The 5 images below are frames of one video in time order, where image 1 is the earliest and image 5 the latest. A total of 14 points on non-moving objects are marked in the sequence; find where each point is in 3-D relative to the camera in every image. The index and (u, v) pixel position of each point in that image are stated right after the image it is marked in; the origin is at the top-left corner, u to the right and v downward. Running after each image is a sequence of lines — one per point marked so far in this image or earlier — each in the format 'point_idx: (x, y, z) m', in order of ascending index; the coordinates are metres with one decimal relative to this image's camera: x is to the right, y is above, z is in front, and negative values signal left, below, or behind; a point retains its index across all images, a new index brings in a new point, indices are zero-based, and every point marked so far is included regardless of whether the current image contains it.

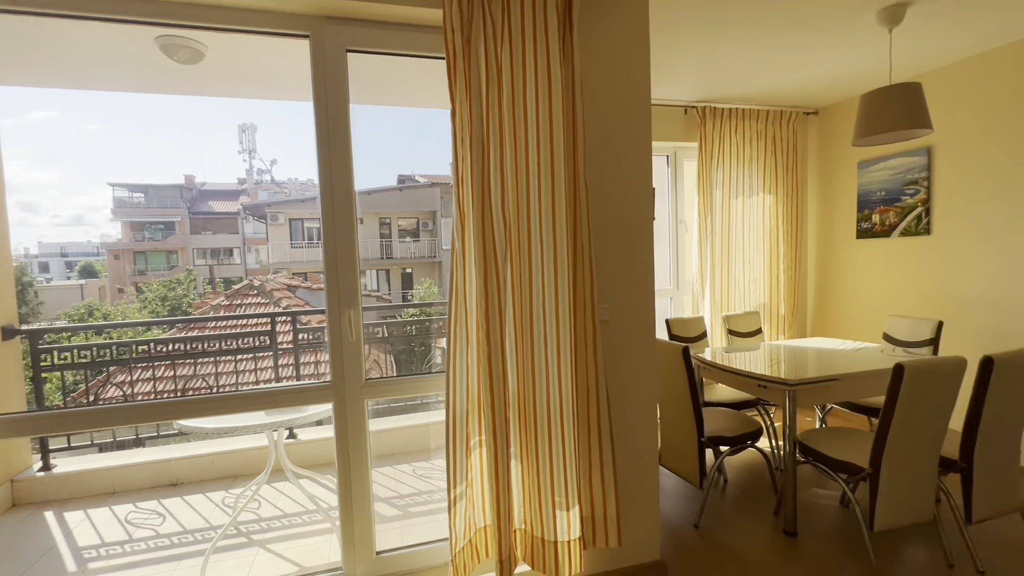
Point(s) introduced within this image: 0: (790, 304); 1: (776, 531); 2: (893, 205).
0: (+2.5, -0.1, +4.3) m
1: (+1.4, -1.3, +2.6) m
2: (+3.0, +0.7, +3.7) m
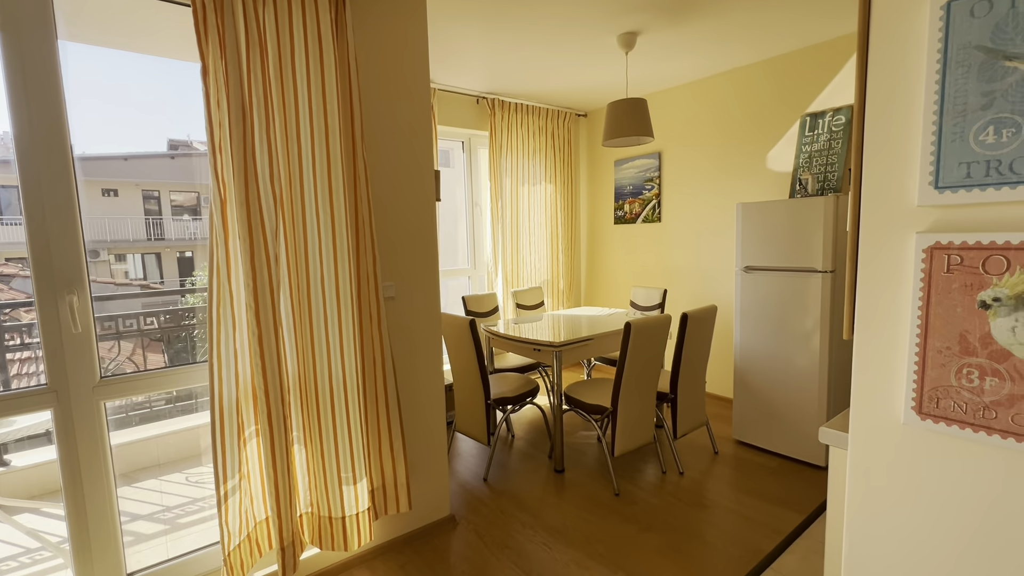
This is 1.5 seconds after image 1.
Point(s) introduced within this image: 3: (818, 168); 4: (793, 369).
0: (+0.6, +0.1, +5.0) m
1: (+0.2, -1.2, +3.0) m
2: (+1.2, +0.9, +4.6) m
3: (+2.1, +0.8, +3.3) m
4: (+1.8, -0.5, +3.0) m
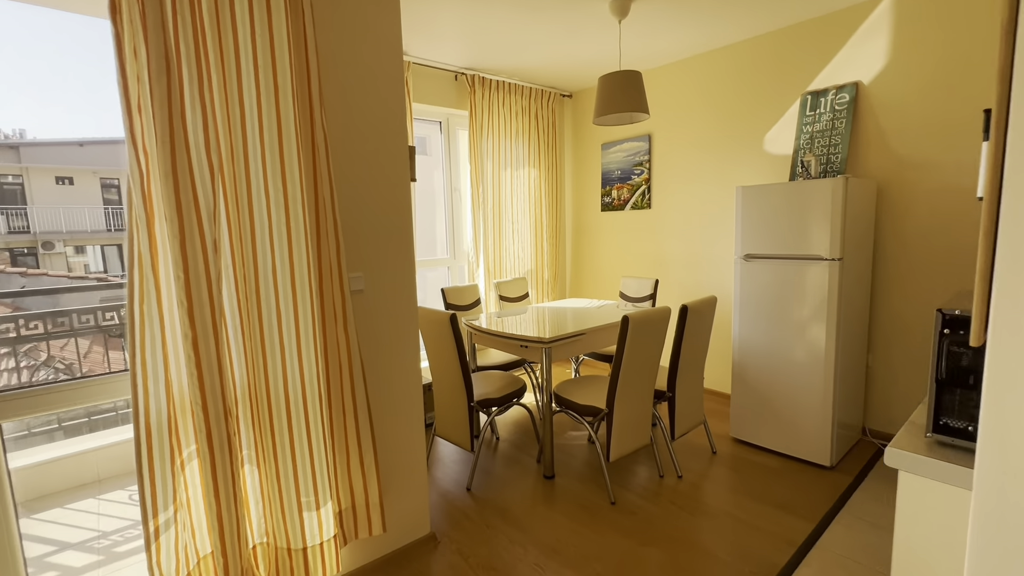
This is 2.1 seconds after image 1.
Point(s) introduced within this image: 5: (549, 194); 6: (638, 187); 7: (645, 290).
0: (+0.4, +0.2, +4.7) m
1: (+0.2, -1.1, +2.8) m
2: (+1.1, +1.0, +4.3) m
3: (+2.0, +0.9, +3.1) m
4: (+1.7, -0.5, +2.9) m
5: (+0.4, +0.9, +4.7) m
6: (+1.1, +0.9, +4.3) m
7: (+1.1, 0.0, +3.8) m
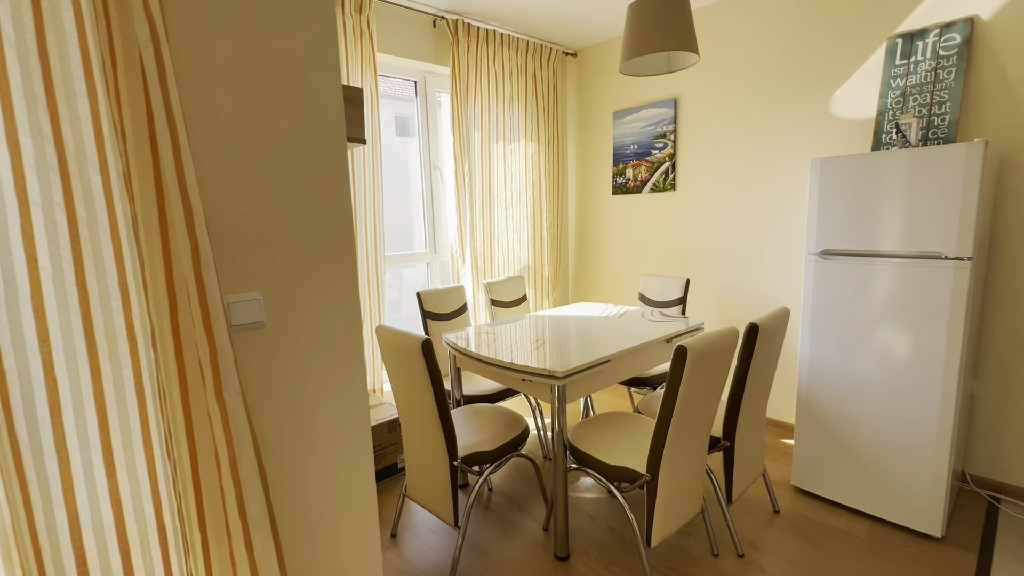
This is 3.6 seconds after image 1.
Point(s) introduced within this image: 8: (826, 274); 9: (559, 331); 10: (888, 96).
0: (+0.4, +0.2, +4.0) m
1: (+0.2, -1.2, +2.0) m
2: (+1.0, +1.0, +3.6) m
3: (+2.0, +0.9, +2.3) m
4: (+1.7, -0.5, +2.1) m
5: (+0.3, +0.9, +3.9) m
6: (+1.1, +0.9, +3.5) m
7: (+1.0, 0.0, +3.1) m
8: (+1.5, +0.1, +2.3) m
9: (+0.3, -0.3, +2.8) m
10: (+1.9, +1.0, +2.4) m
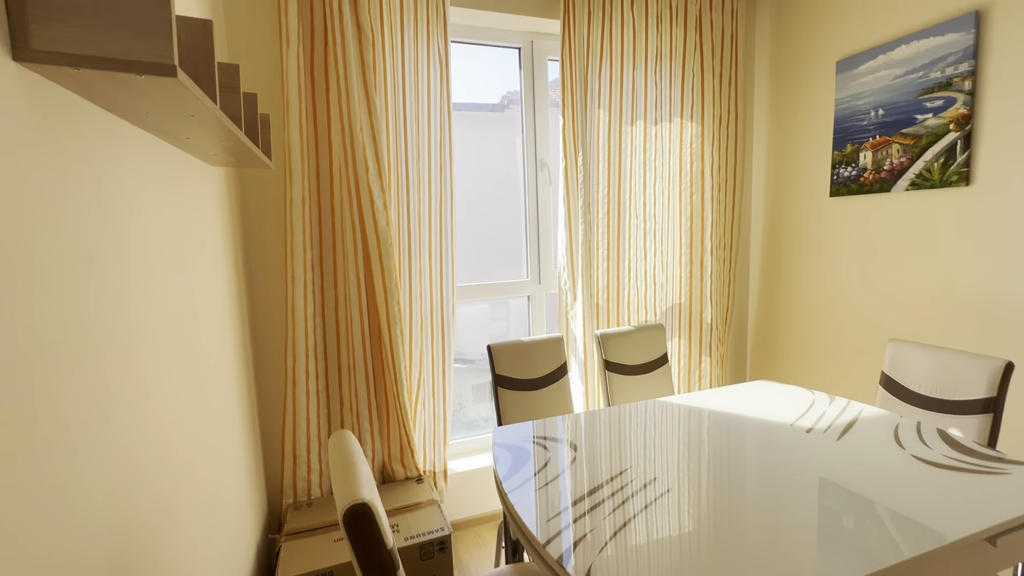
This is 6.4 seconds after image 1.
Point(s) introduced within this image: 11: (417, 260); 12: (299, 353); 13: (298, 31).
0: (+1.2, -0.1, +2.6) m
1: (+0.2, -1.4, +0.9) m
2: (+1.7, +0.7, +2.0) m
3: (+2.2, +0.6, +0.5) m
4: (+1.7, -0.8, +0.4) m
5: (+1.1, +0.6, +2.6) m
6: (+1.7, +0.6, +1.9) m
7: (+1.5, -0.3, +1.5) m
8: (+1.6, -0.2, +0.6) m
9: (+0.6, -0.5, +1.5) m
10: (+2.1, +0.7, +0.6) m
11: (-0.4, +0.1, +2.1) m
12: (-0.9, -0.3, +1.9) m
13: (-0.8, +1.0, +1.8) m
